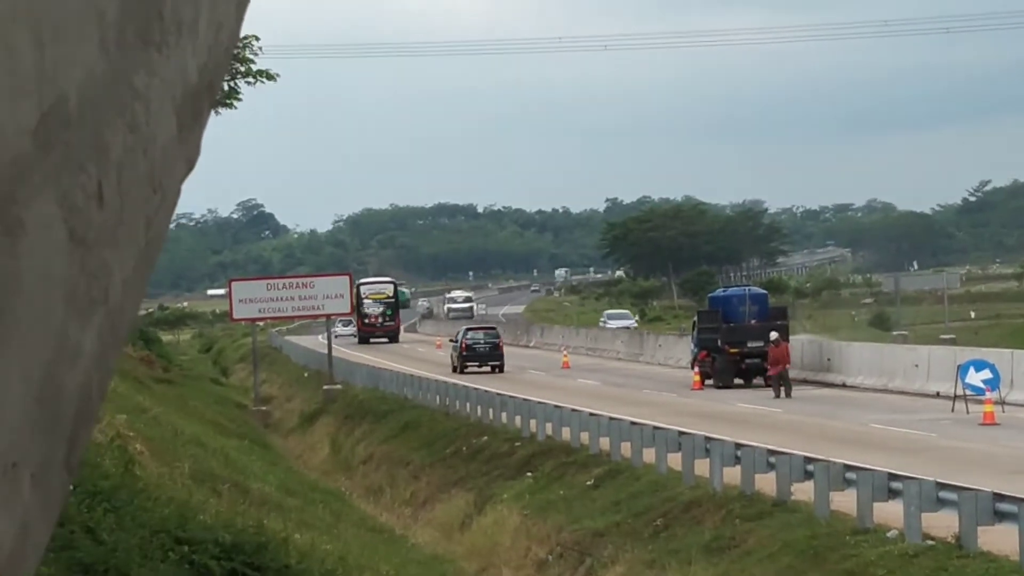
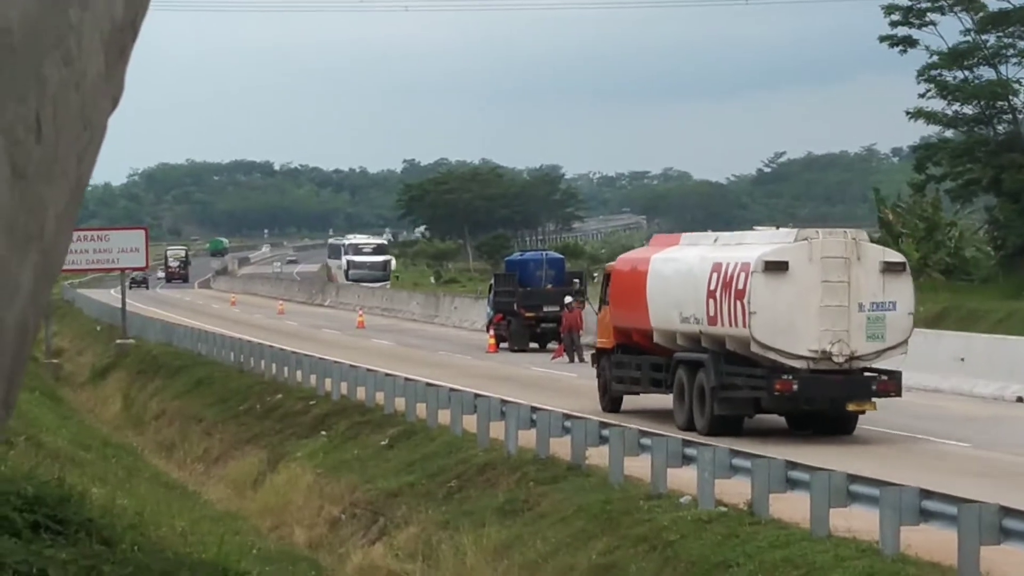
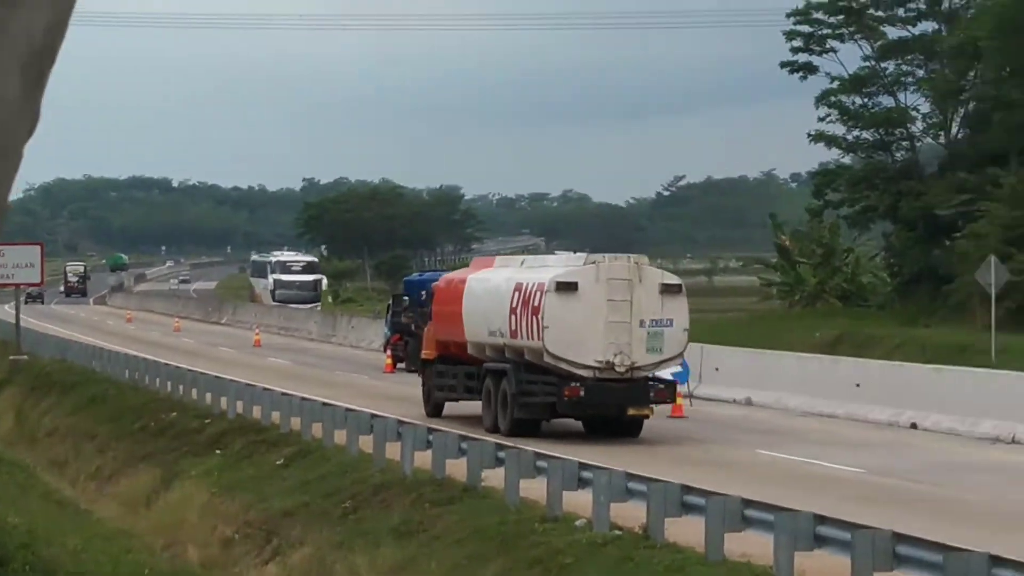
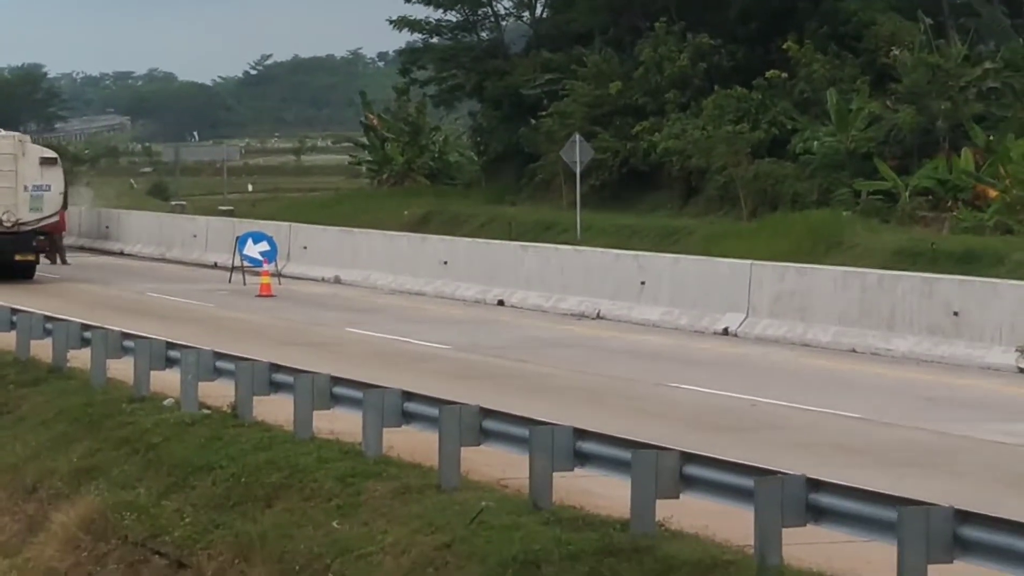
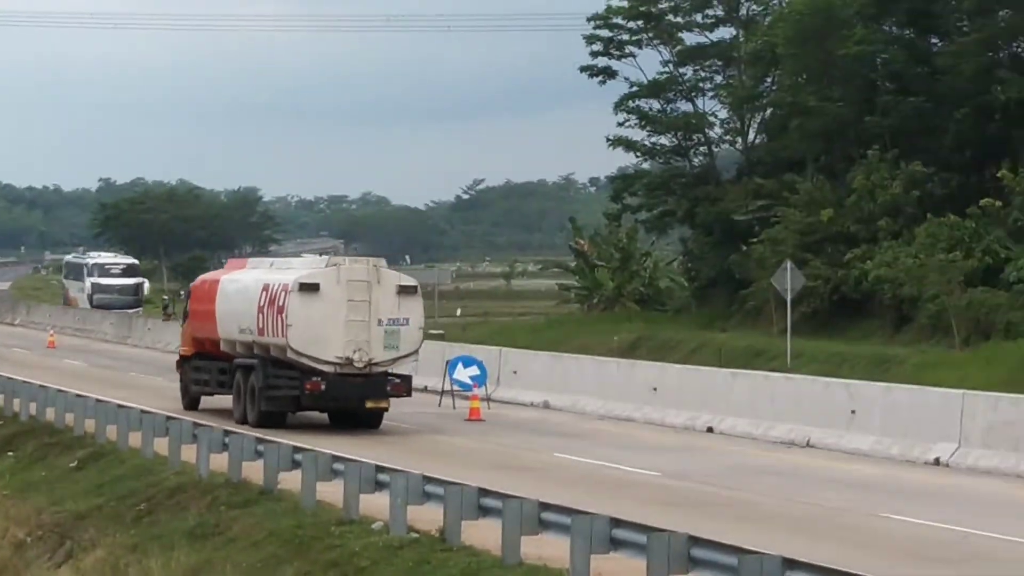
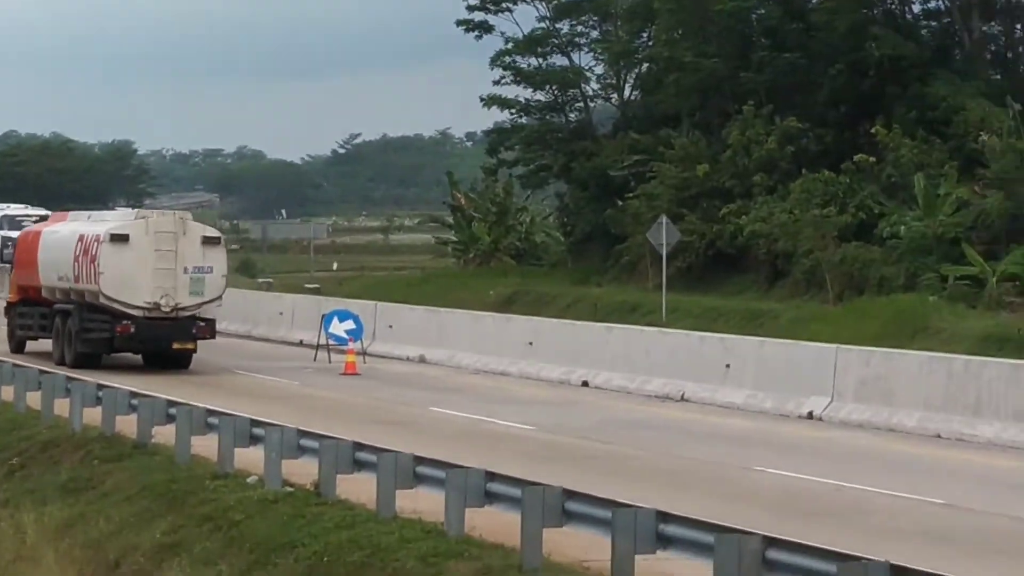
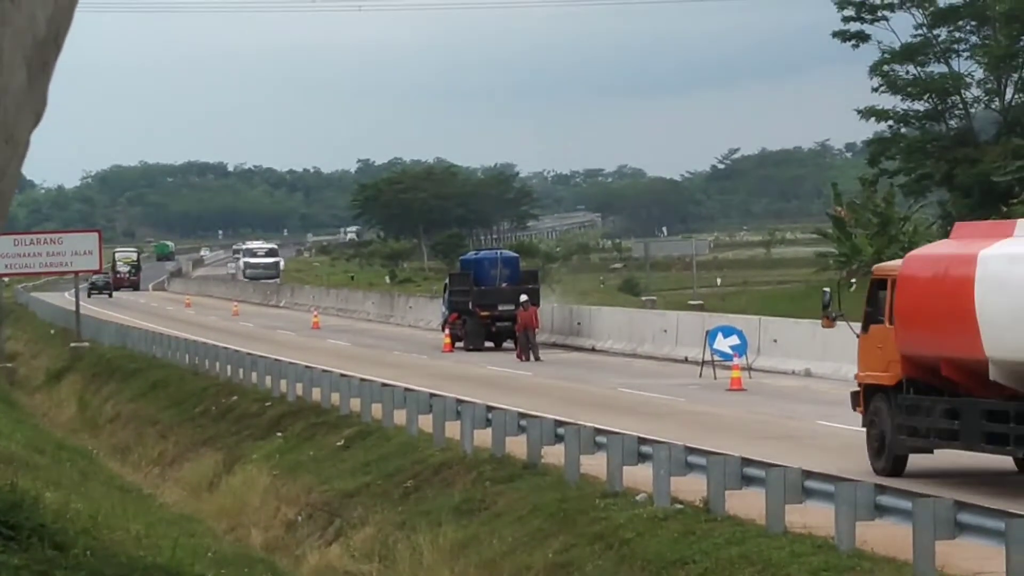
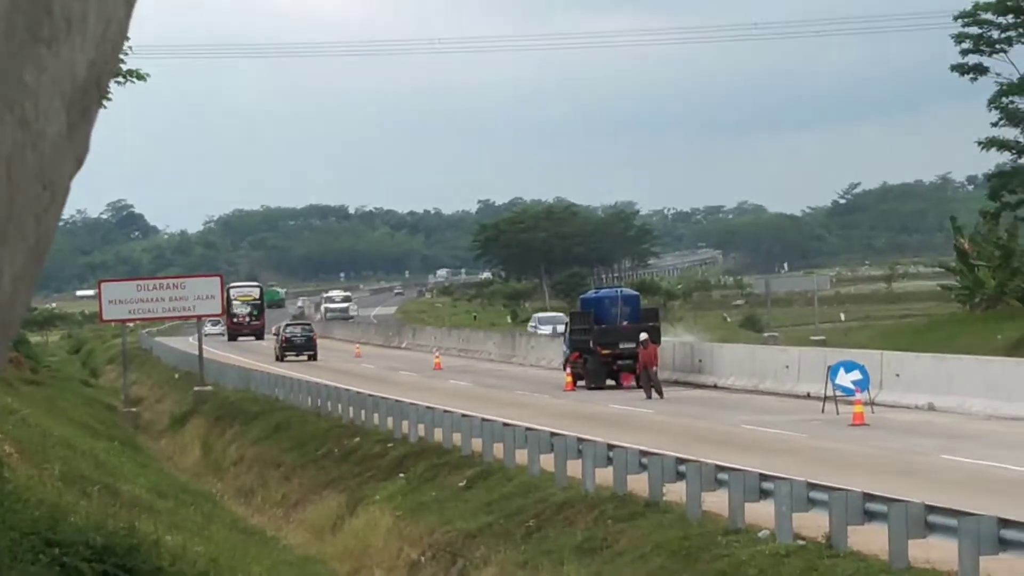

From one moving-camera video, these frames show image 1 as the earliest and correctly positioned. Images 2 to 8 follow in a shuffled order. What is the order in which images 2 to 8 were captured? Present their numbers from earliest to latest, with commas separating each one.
8, 7, 2, 3, 5, 6, 4
